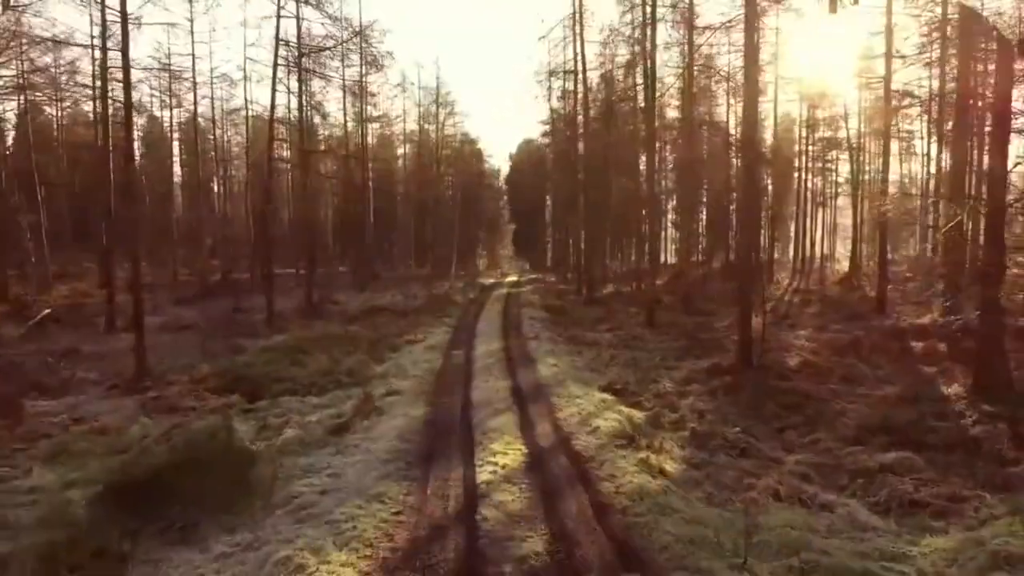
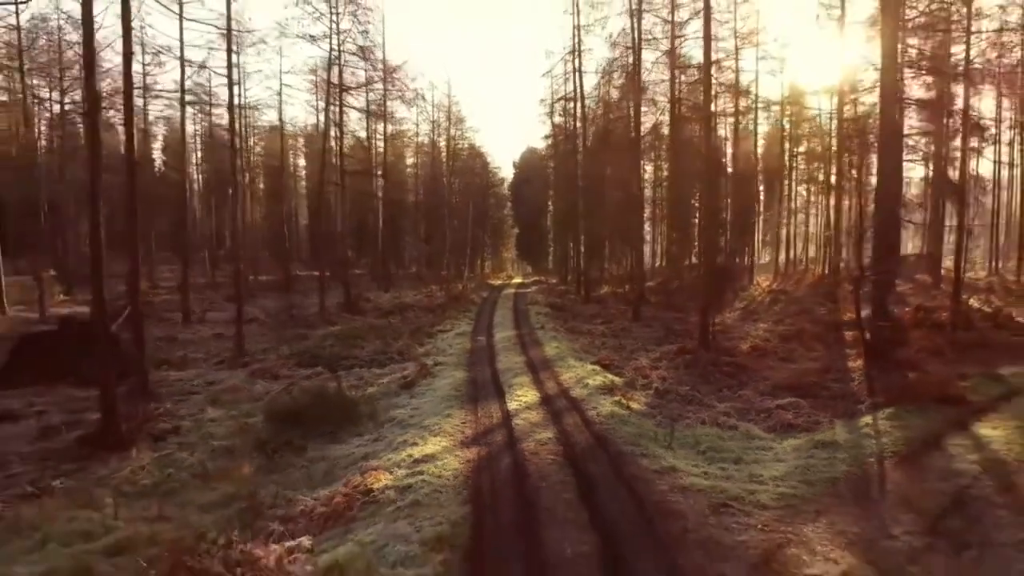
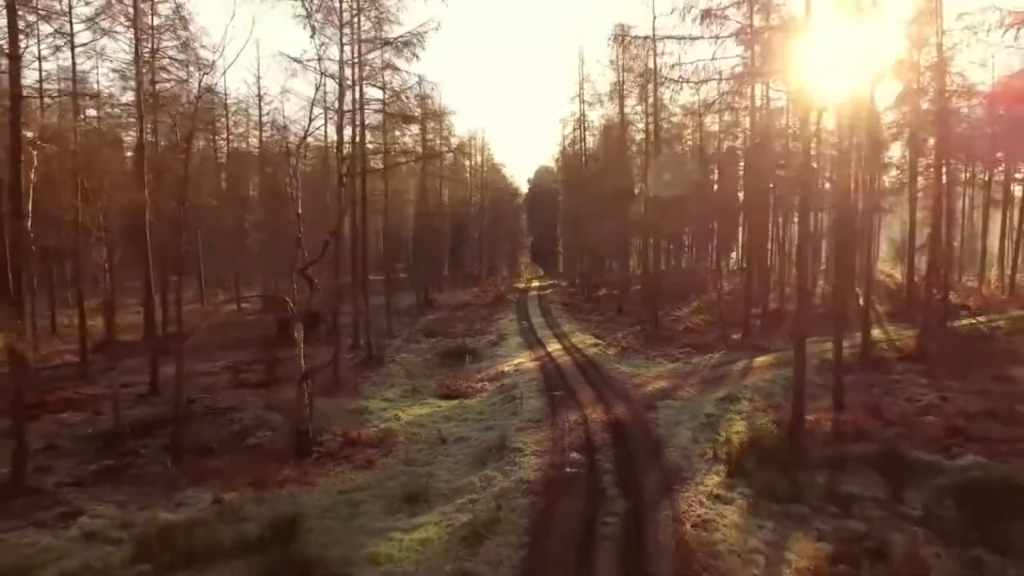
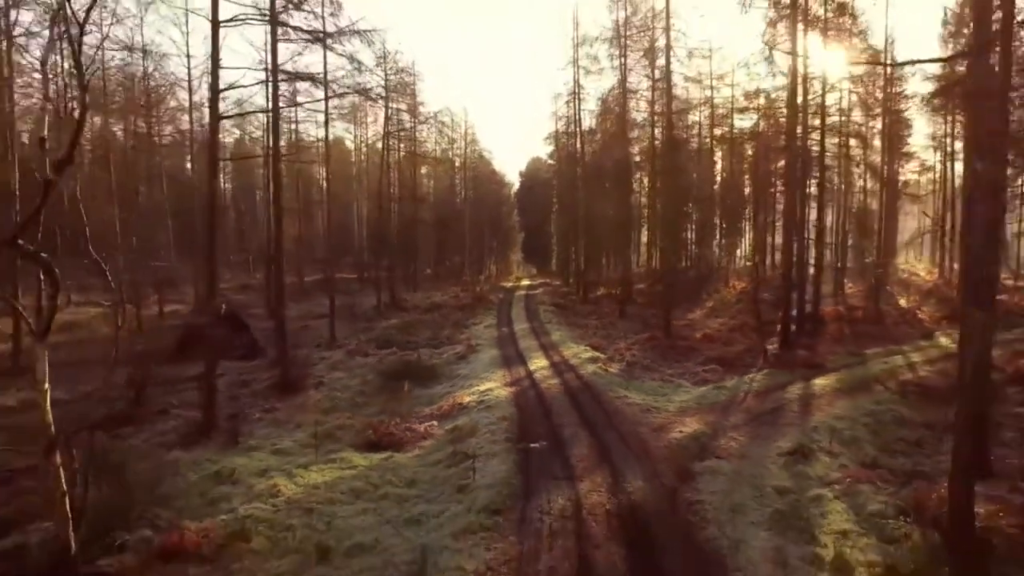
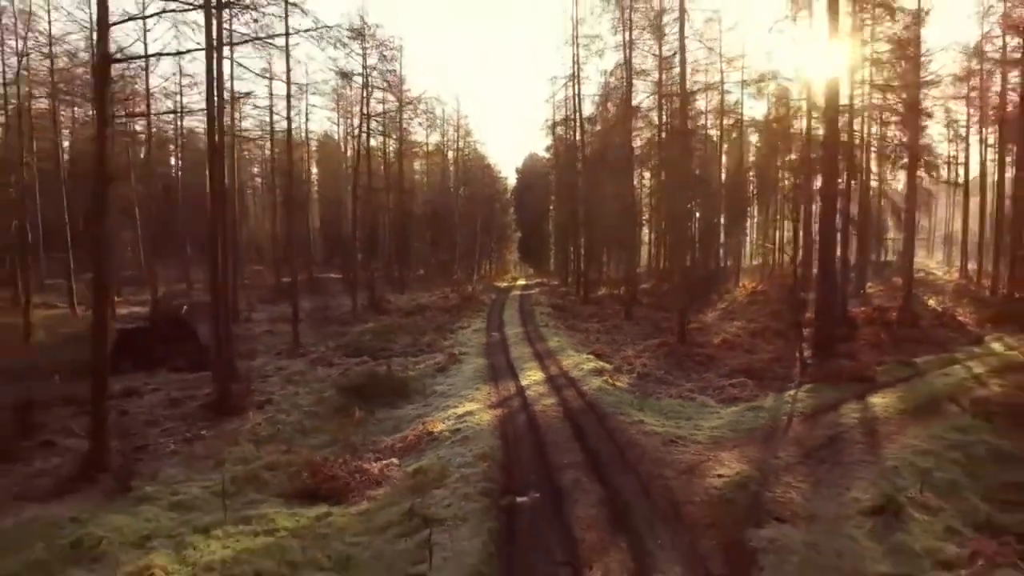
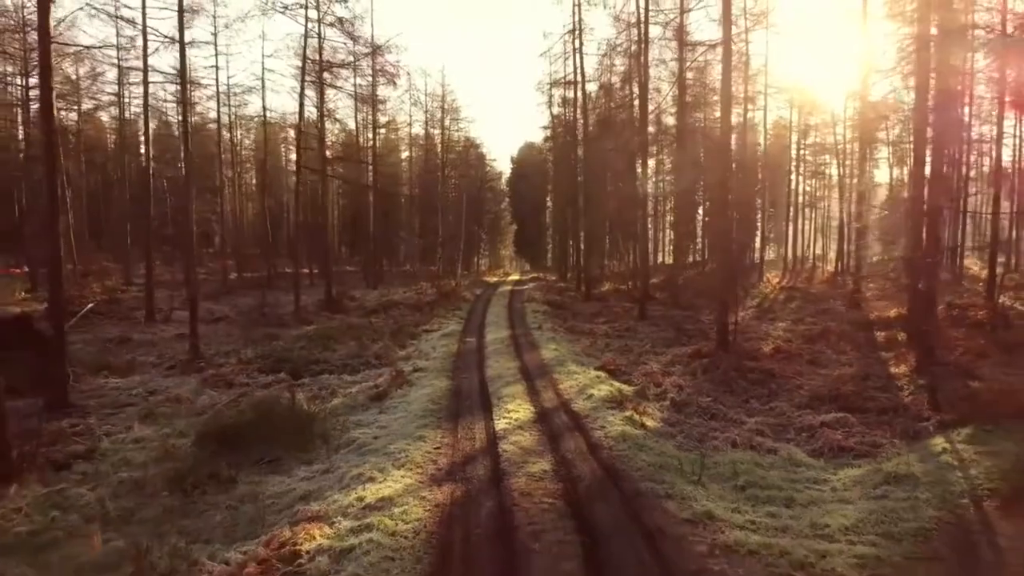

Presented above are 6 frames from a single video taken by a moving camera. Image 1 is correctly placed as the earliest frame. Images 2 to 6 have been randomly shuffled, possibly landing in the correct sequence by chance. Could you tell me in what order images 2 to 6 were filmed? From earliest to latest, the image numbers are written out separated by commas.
6, 2, 5, 4, 3
